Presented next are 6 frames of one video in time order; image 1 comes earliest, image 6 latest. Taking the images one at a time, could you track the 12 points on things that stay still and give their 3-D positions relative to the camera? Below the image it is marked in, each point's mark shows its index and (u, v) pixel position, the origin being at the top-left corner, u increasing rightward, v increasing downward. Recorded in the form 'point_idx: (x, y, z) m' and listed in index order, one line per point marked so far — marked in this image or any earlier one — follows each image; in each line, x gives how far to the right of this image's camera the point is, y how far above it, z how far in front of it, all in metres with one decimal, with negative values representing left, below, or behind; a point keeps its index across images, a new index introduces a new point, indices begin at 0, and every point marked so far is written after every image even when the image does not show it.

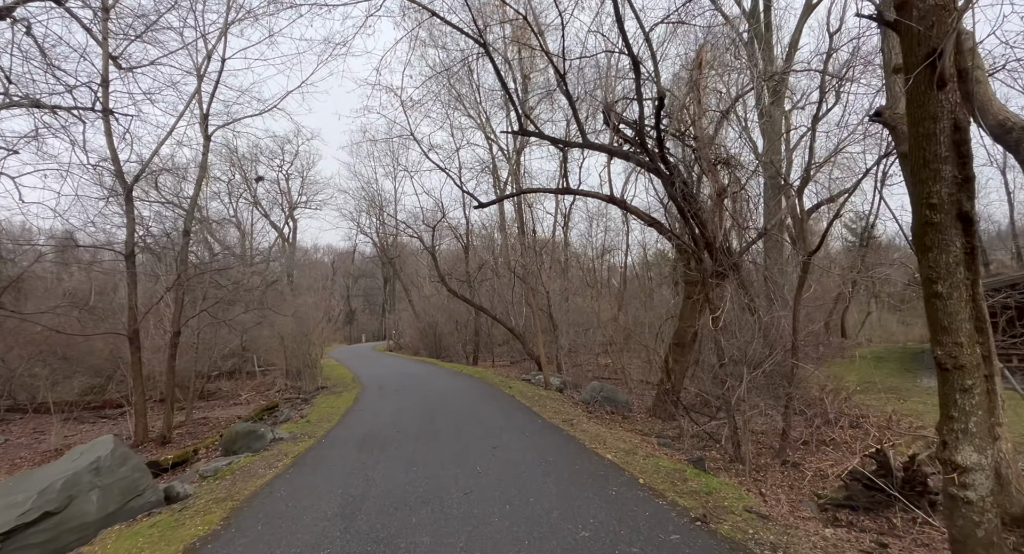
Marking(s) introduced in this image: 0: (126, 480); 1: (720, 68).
0: (-3.6, -1.9, +4.4) m
1: (+4.3, +4.4, +9.9) m
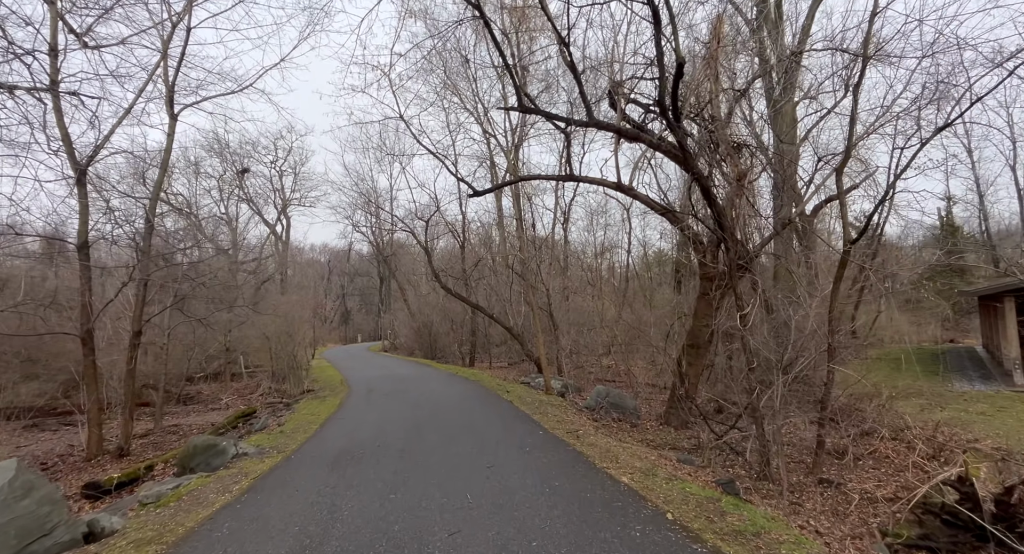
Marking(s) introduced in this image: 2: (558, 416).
0: (-3.6, -1.8, +3.5) m
1: (+4.3, +4.5, +9.0) m
2: (+0.8, -2.6, +8.7) m
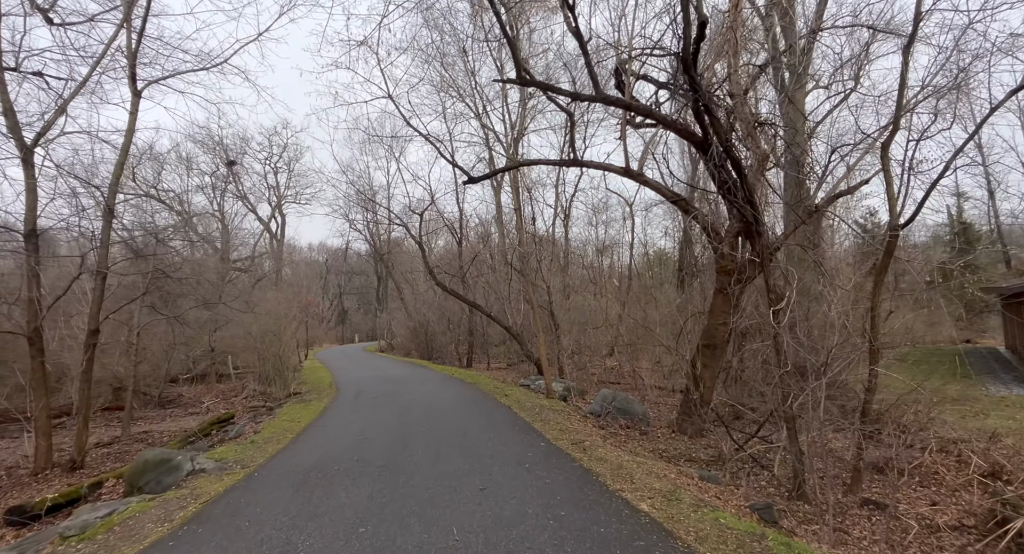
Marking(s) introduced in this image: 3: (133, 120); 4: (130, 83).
0: (-3.6, -1.7, +2.7) m
1: (+4.3, +4.6, +8.3) m
2: (+0.8, -2.5, +7.9) m
3: (-6.0, +2.5, +7.5) m
4: (-6.2, +3.2, +7.6) m
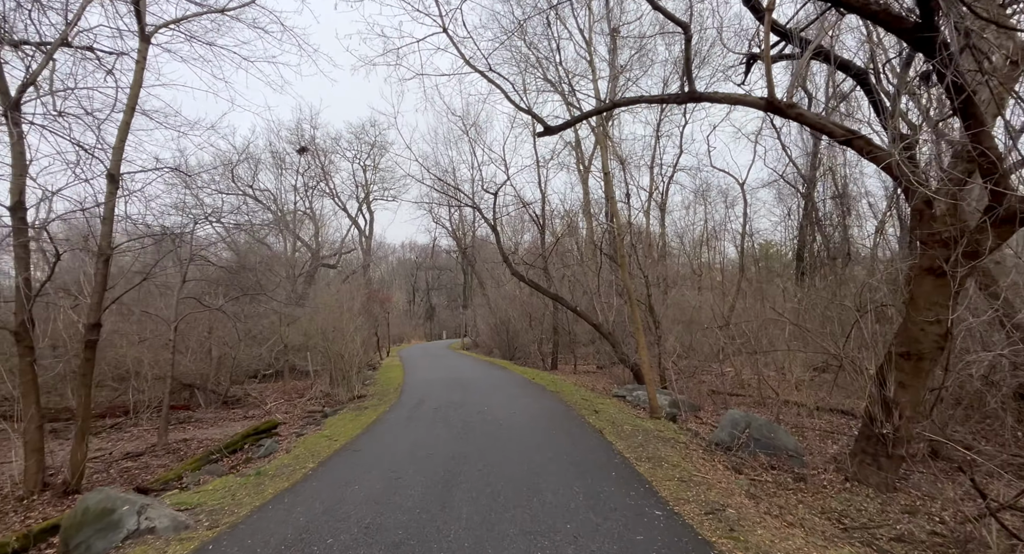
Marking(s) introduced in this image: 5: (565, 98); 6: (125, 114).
0: (-3.4, -1.5, +1.2) m
1: (+5.3, +4.9, +5.1) m
2: (+1.9, -2.2, +5.5) m
3: (-4.9, +2.7, +6.2) m
4: (-5.1, +3.4, +6.5) m
5: (+1.1, +3.7, +9.8) m
6: (-5.1, +2.1, +6.2) m
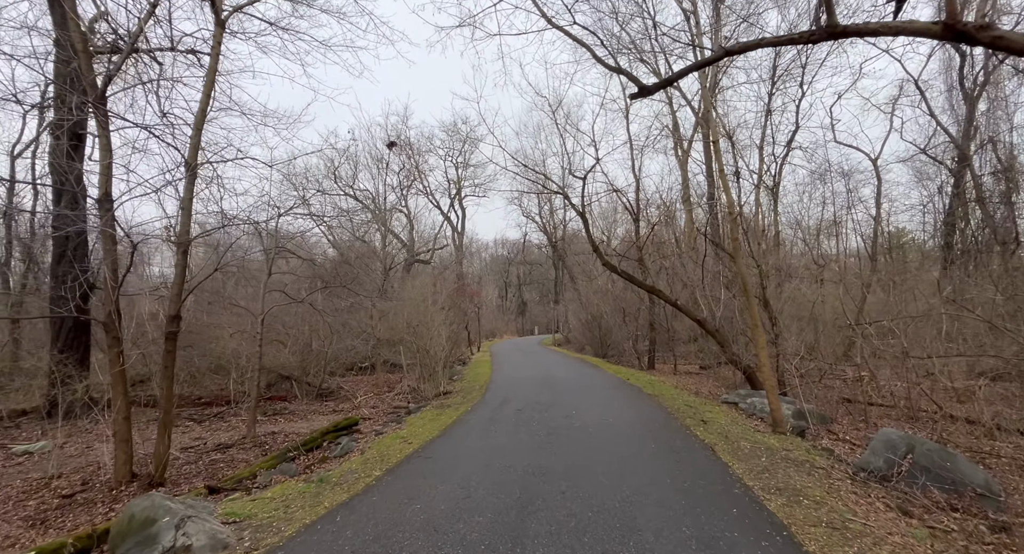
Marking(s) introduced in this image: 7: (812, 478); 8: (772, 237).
0: (-3.3, -1.4, +1.0) m
1: (+5.9, +5.1, +3.1) m
2: (+2.7, -2.0, +4.2) m
3: (-3.9, +2.8, +6.2) m
4: (-4.0, +3.5, +6.4) m
5: (+2.6, +3.9, +8.5) m
6: (-4.0, +2.2, +6.1) m
7: (+3.2, -2.1, +4.9) m
8: (+8.3, +1.3, +15.0) m
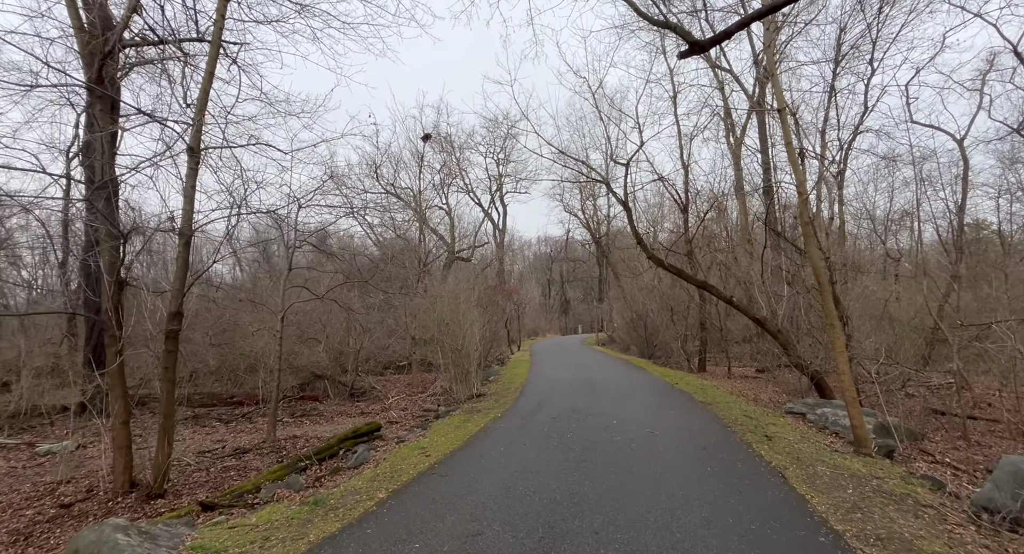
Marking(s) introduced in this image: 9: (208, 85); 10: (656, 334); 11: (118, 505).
0: (-3.5, -1.4, +0.5) m
1: (+5.9, +5.2, +1.8) m
2: (+2.8, -2.0, +3.2) m
3: (-3.6, +2.9, +5.7) m
4: (-3.7, +3.6, +6.0) m
5: (+3.2, +4.0, +7.4) m
6: (-3.7, +2.3, +5.7) m
7: (+3.4, -2.0, +3.8) m
8: (+9.4, +1.5, +13.4) m
9: (-3.6, +2.2, +5.7) m
10: (+6.1, -2.4, +19.9) m
11: (-4.1, -2.3, +4.9) m
